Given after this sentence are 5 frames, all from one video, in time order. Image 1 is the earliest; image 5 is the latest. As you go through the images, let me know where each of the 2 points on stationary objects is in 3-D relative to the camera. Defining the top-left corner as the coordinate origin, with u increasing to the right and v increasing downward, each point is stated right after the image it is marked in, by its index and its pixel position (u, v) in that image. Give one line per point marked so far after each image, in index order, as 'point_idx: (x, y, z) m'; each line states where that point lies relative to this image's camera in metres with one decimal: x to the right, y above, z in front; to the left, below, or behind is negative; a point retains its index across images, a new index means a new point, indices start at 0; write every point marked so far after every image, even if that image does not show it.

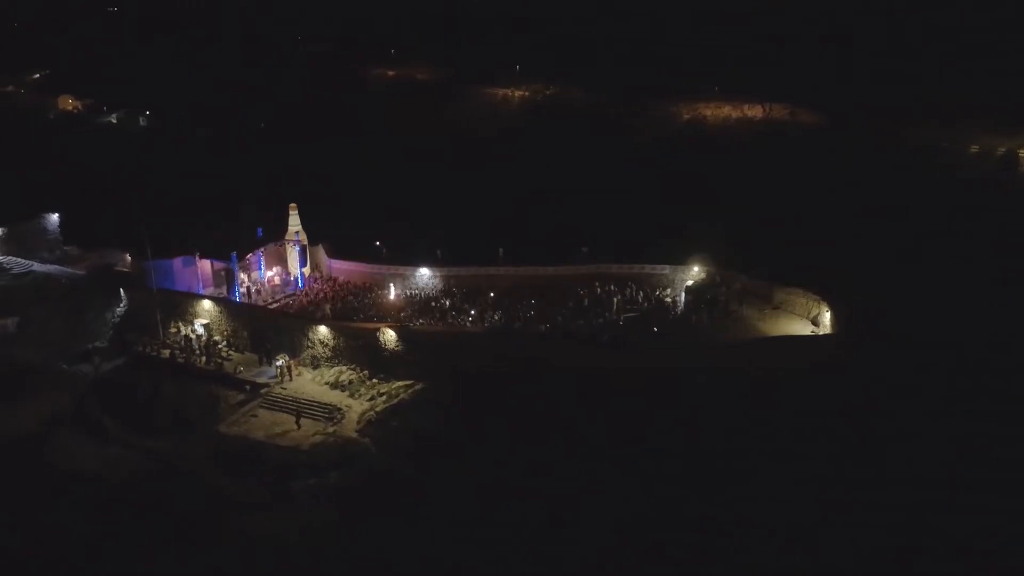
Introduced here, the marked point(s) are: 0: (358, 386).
0: (-2.8, -1.8, +13.4) m
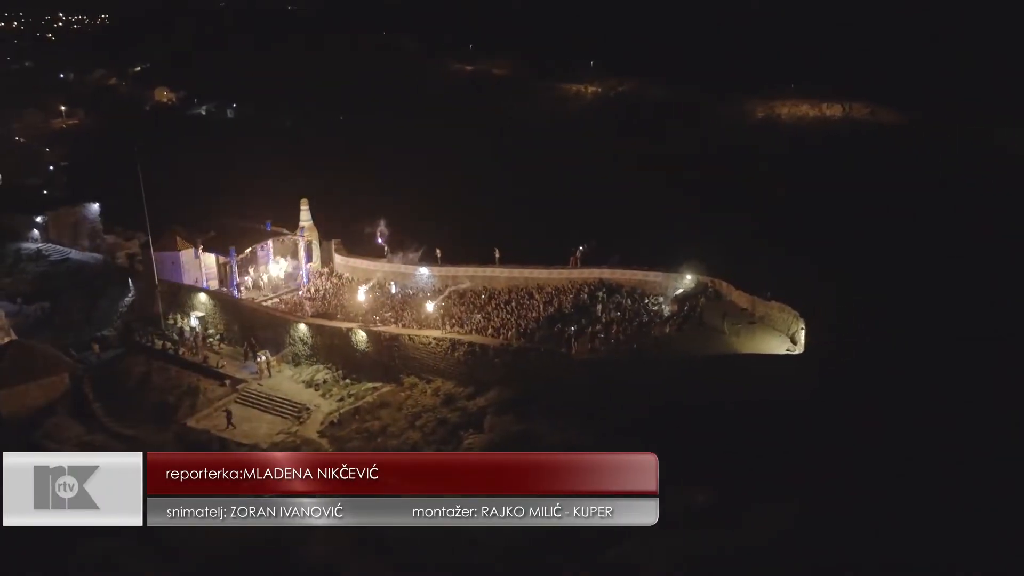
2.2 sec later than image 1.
0: (-3.3, -1.8, +13.3) m
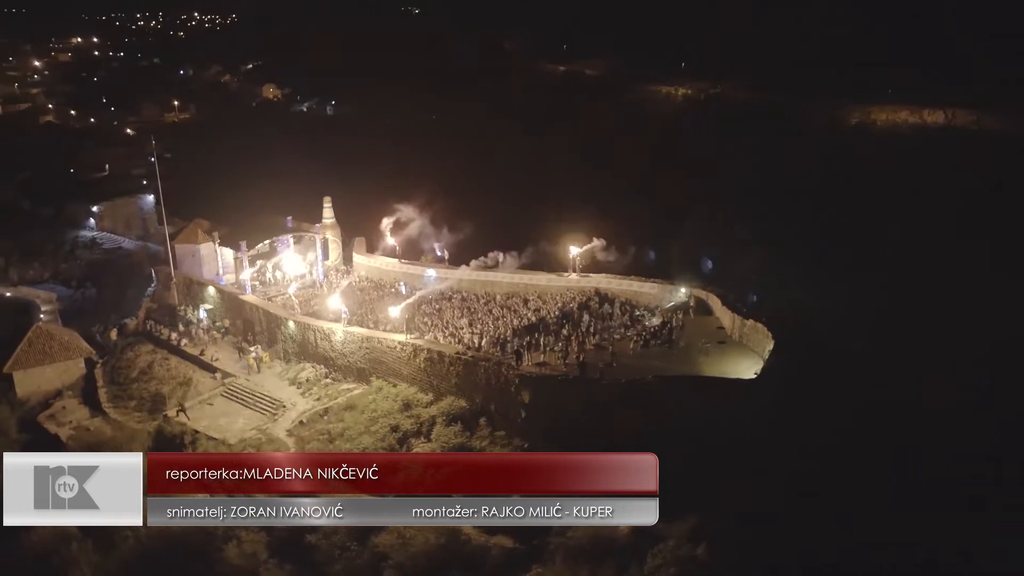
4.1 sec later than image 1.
0: (-3.6, -1.7, +13.4) m
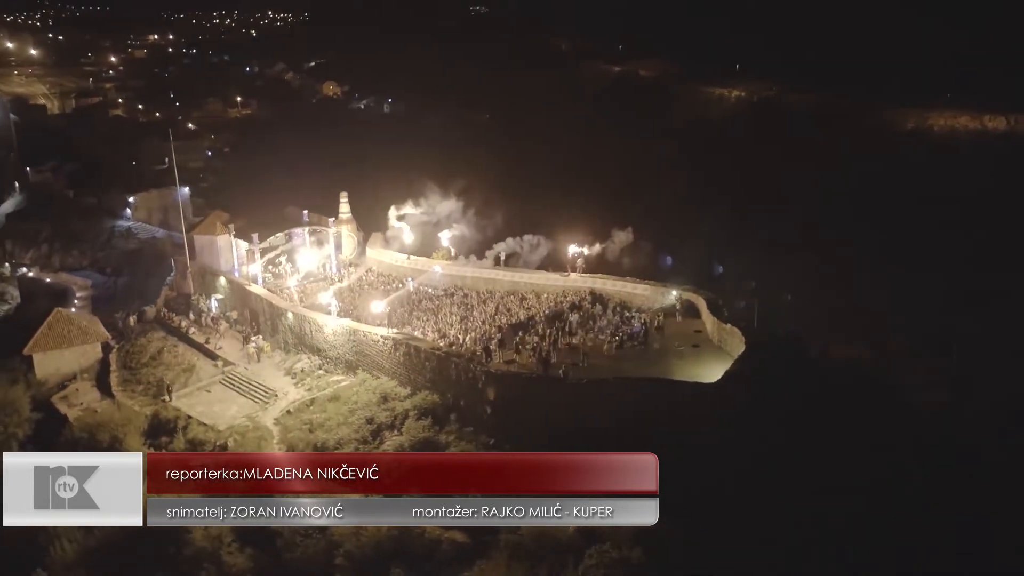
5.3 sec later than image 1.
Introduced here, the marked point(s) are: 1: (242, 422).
0: (-3.8, -1.6, +13.6) m
1: (-4.5, -2.2, +12.5) m
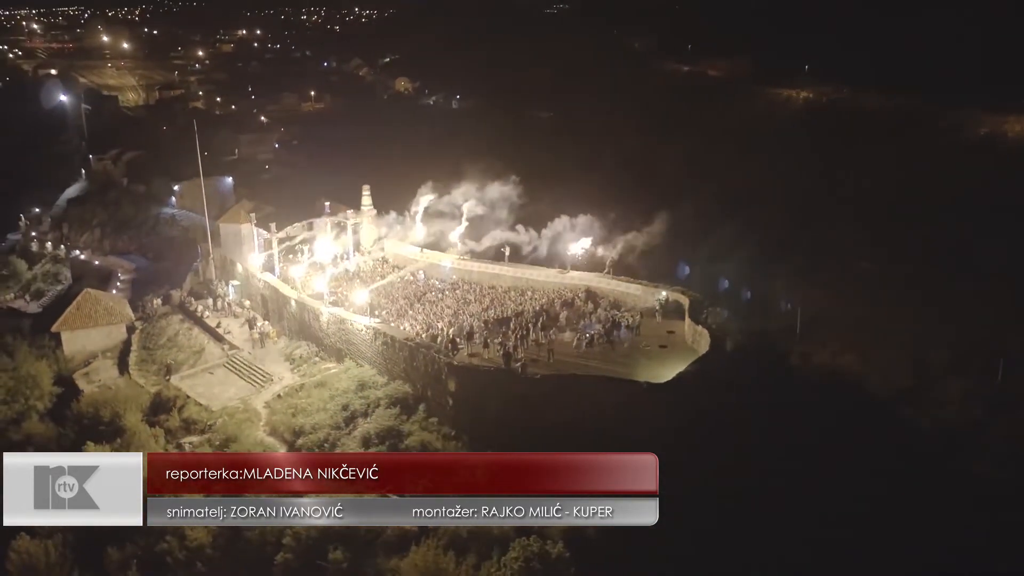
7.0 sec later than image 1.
0: (-4.0, -1.4, +14.0) m
1: (-4.8, -2.0, +12.9) m
